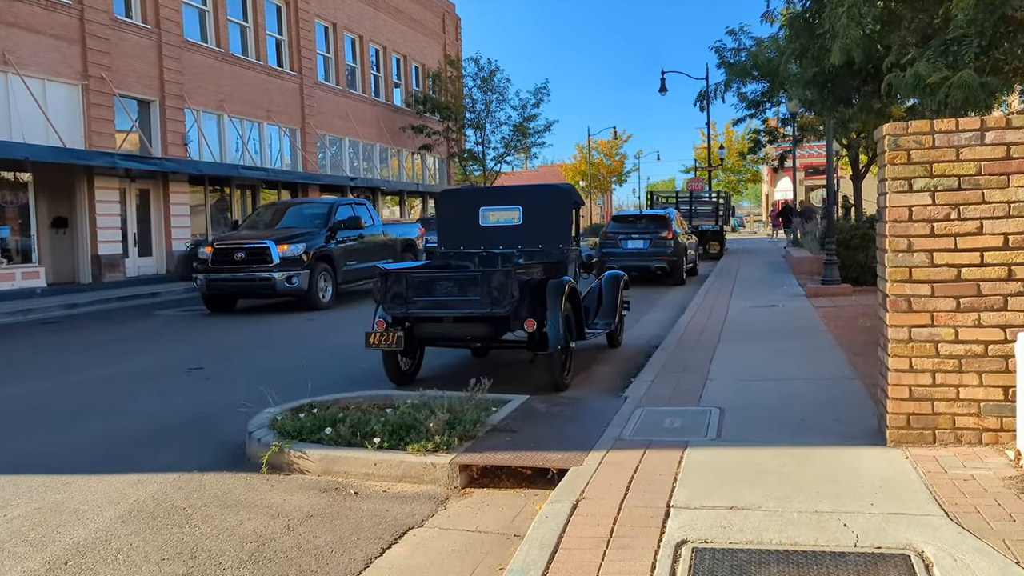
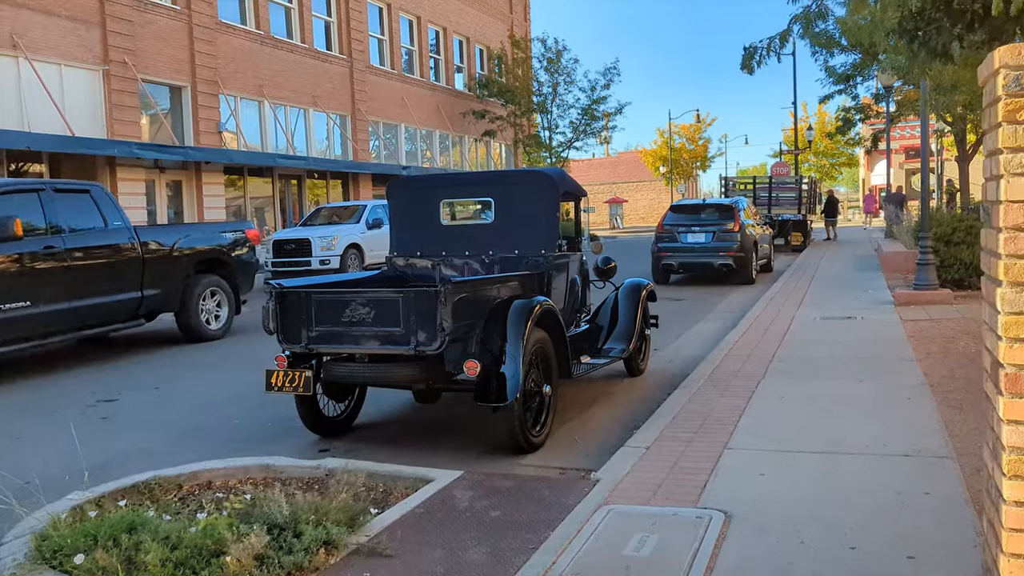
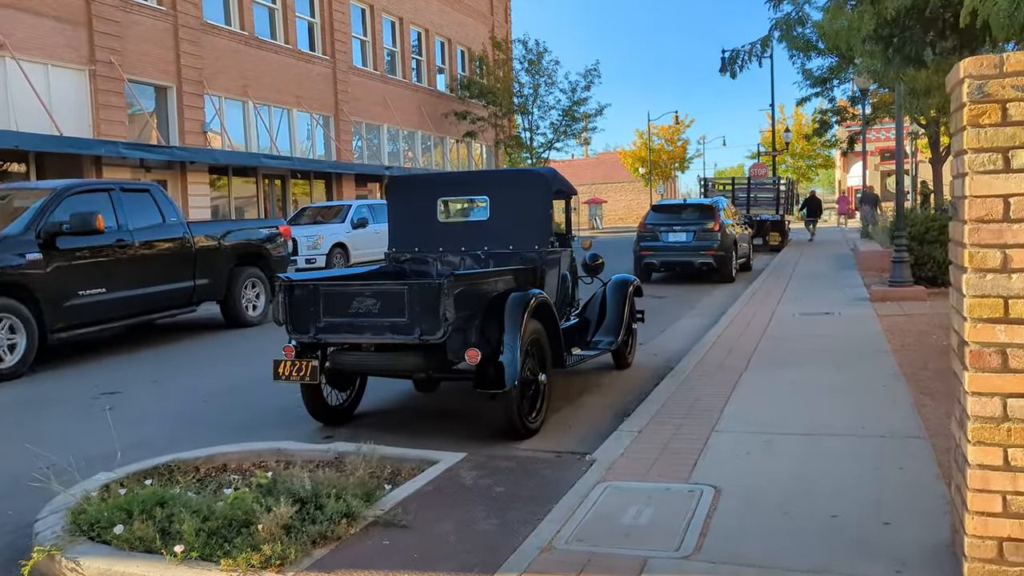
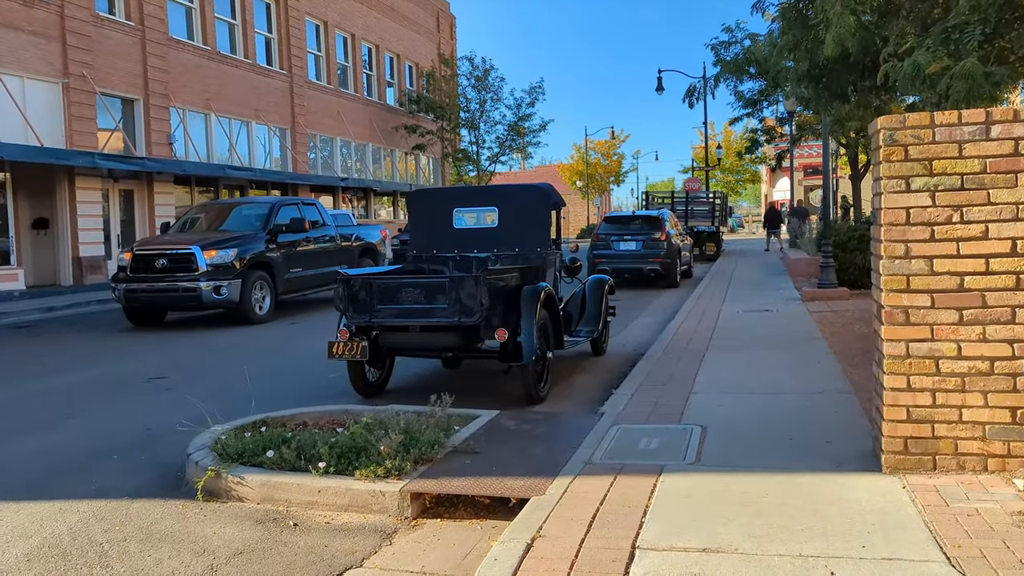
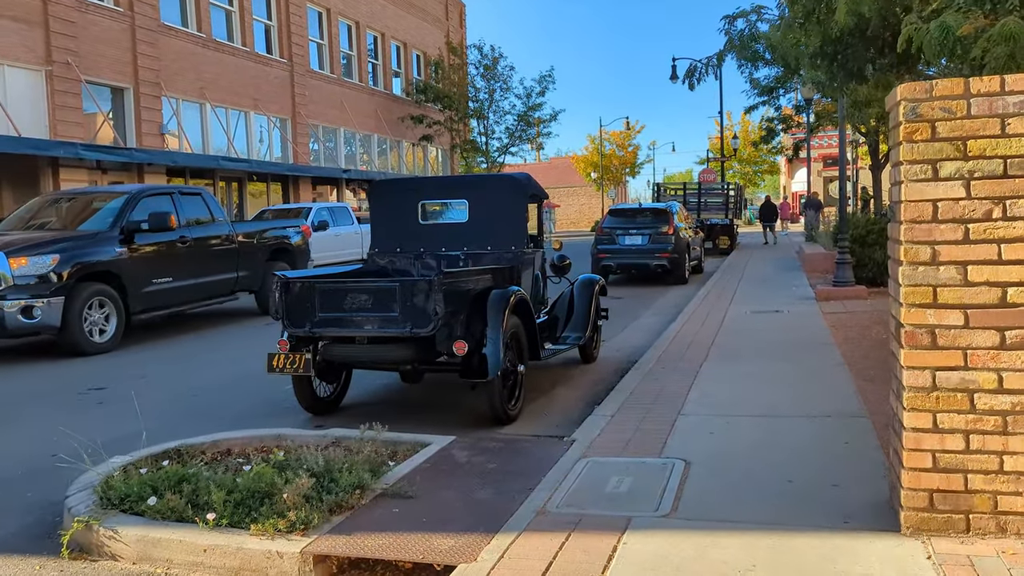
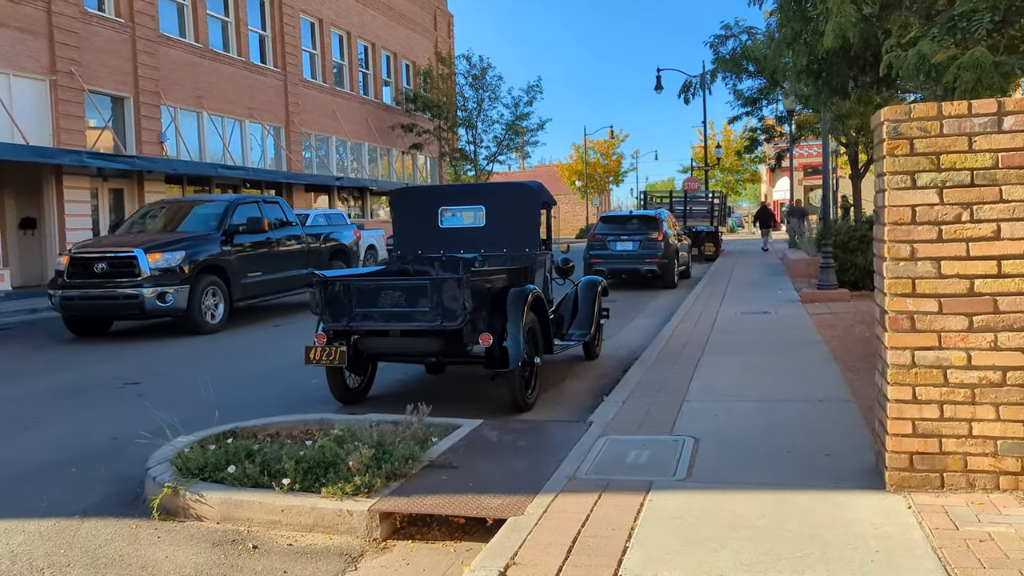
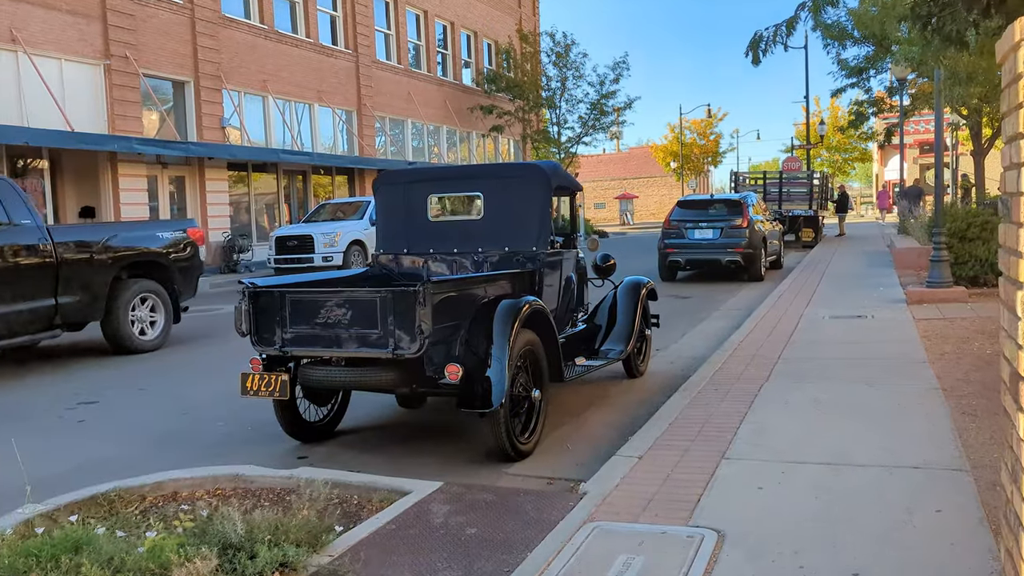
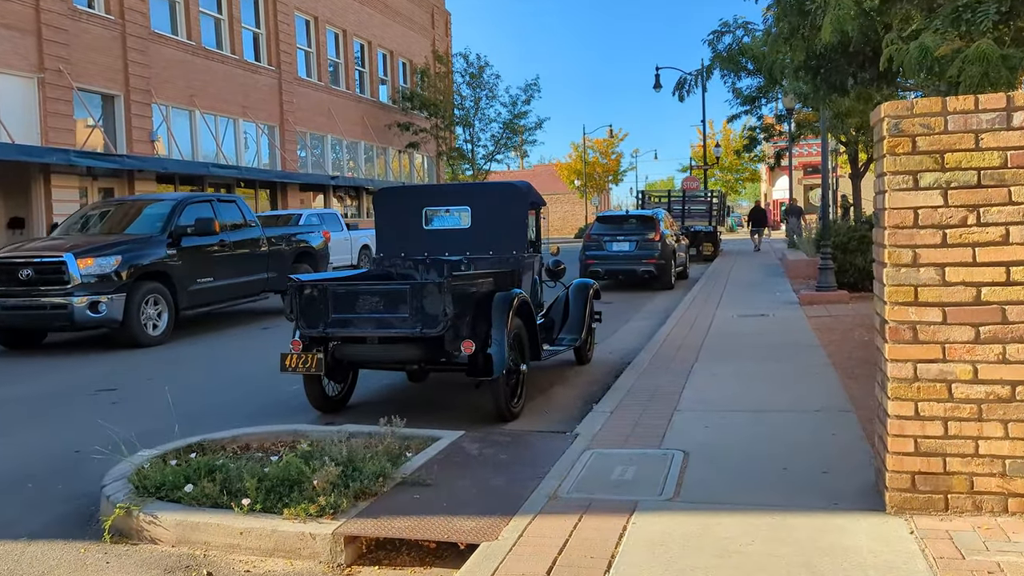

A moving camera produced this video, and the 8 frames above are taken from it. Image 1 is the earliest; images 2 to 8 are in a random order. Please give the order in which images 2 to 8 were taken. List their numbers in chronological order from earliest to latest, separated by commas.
4, 6, 8, 5, 3, 2, 7
